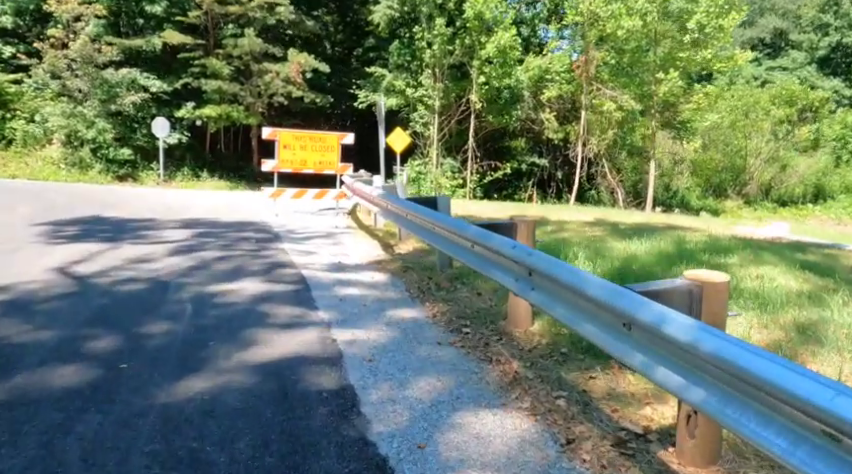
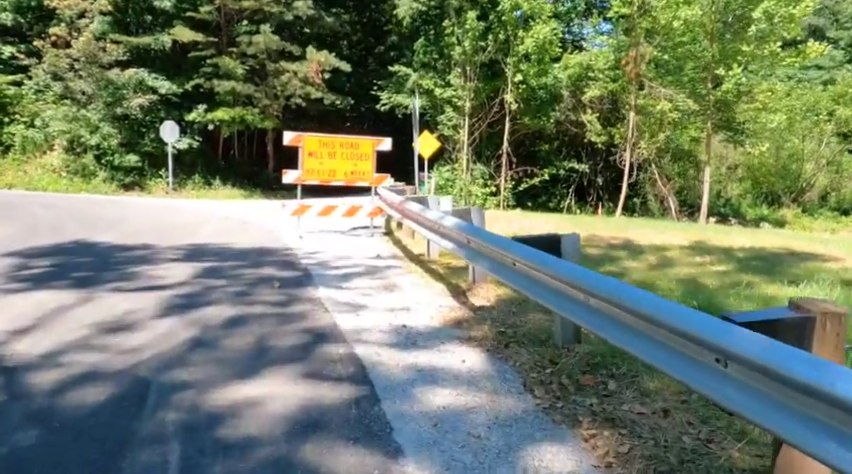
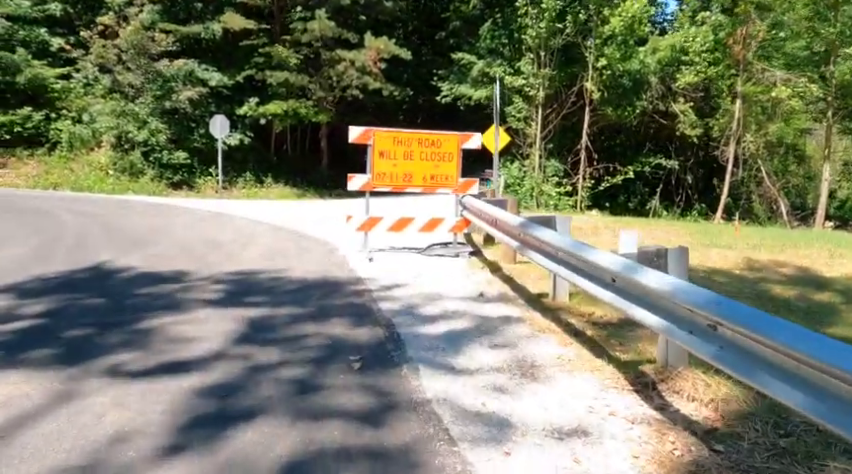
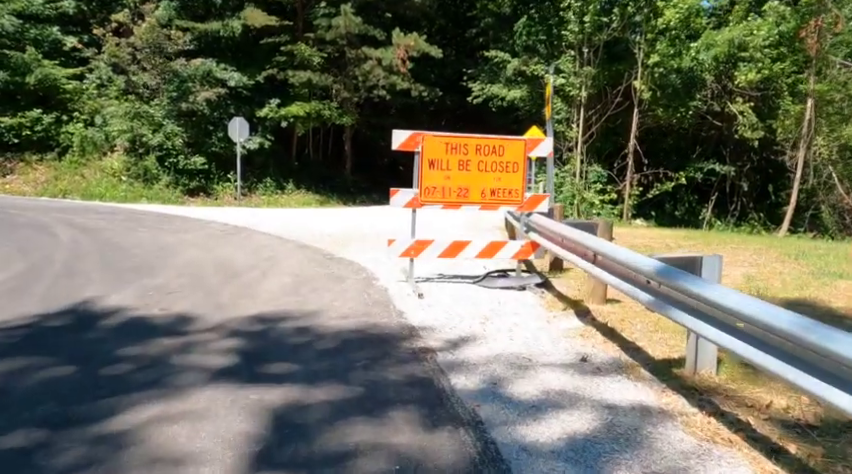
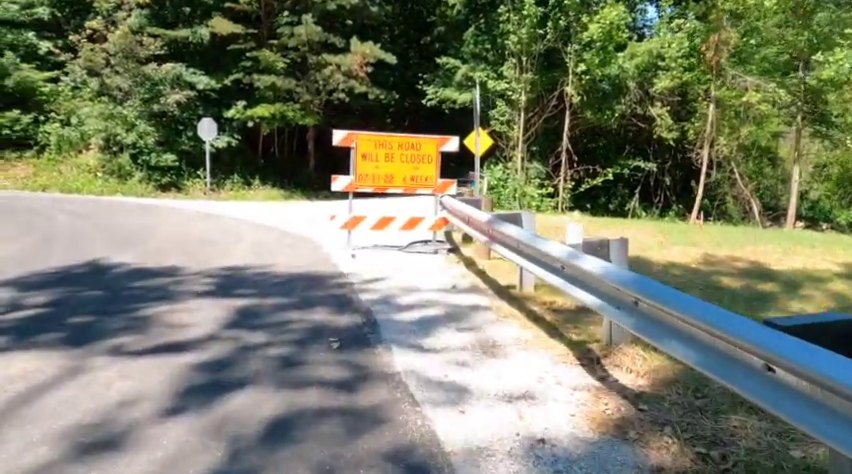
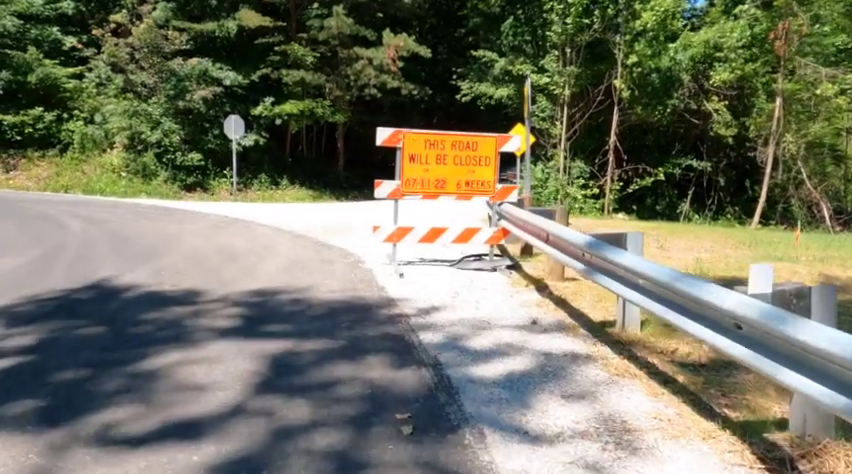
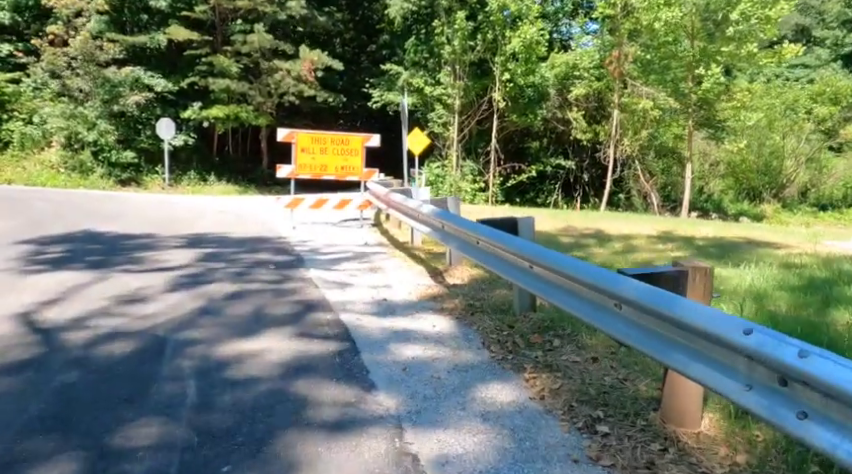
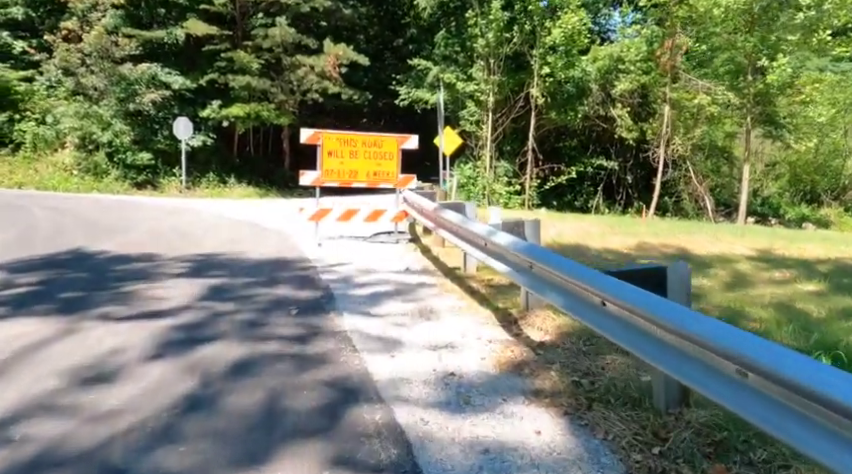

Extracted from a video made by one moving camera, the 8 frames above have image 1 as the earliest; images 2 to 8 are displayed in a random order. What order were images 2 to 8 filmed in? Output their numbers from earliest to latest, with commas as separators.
7, 2, 8, 5, 3, 6, 4
